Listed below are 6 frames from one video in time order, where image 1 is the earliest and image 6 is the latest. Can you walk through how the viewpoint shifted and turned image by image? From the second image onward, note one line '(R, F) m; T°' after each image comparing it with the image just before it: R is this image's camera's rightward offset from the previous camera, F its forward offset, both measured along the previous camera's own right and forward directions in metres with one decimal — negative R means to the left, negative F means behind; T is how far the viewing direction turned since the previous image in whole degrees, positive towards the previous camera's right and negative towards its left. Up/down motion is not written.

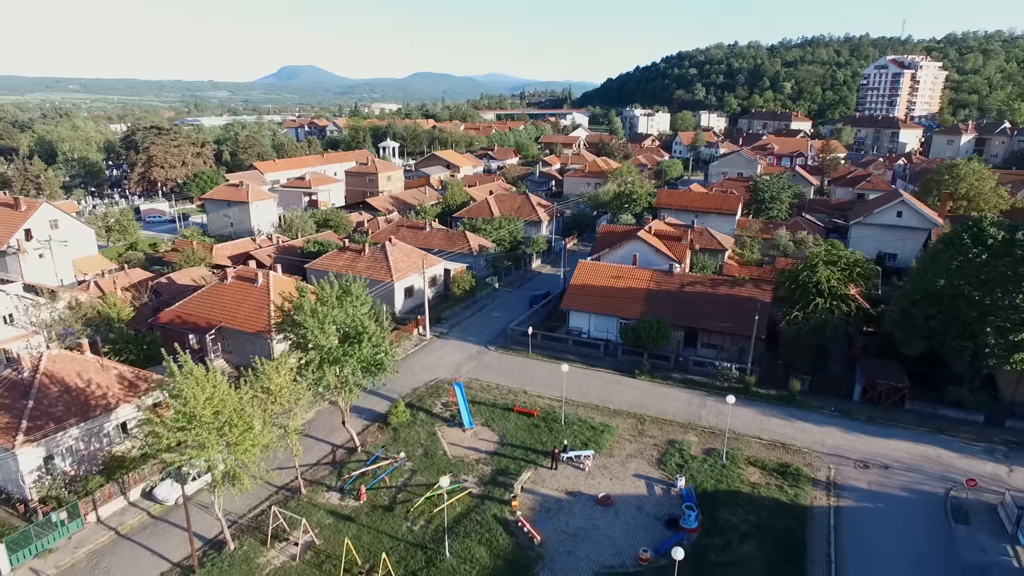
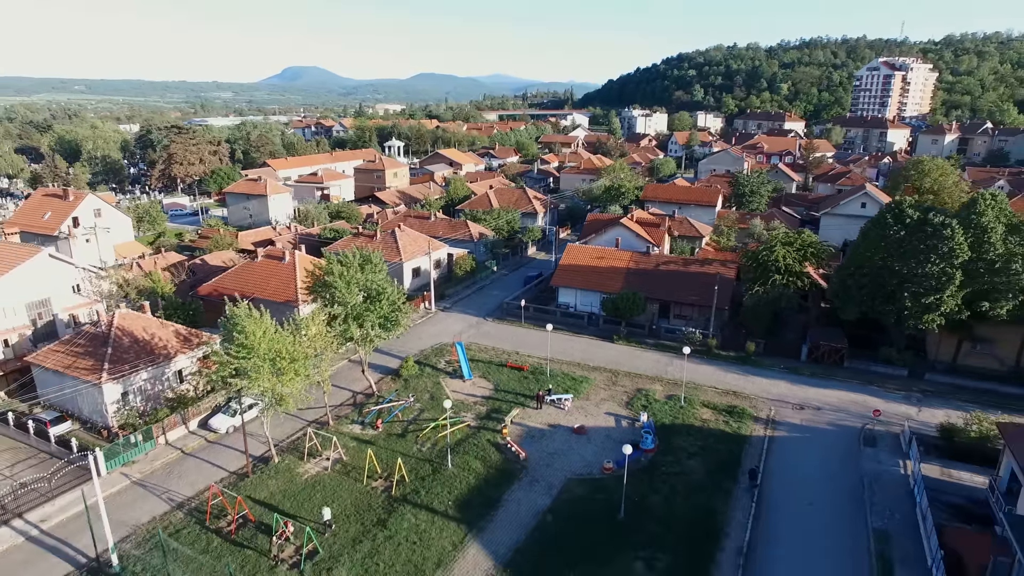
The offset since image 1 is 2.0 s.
(+0.4, -3.7) m; 0°
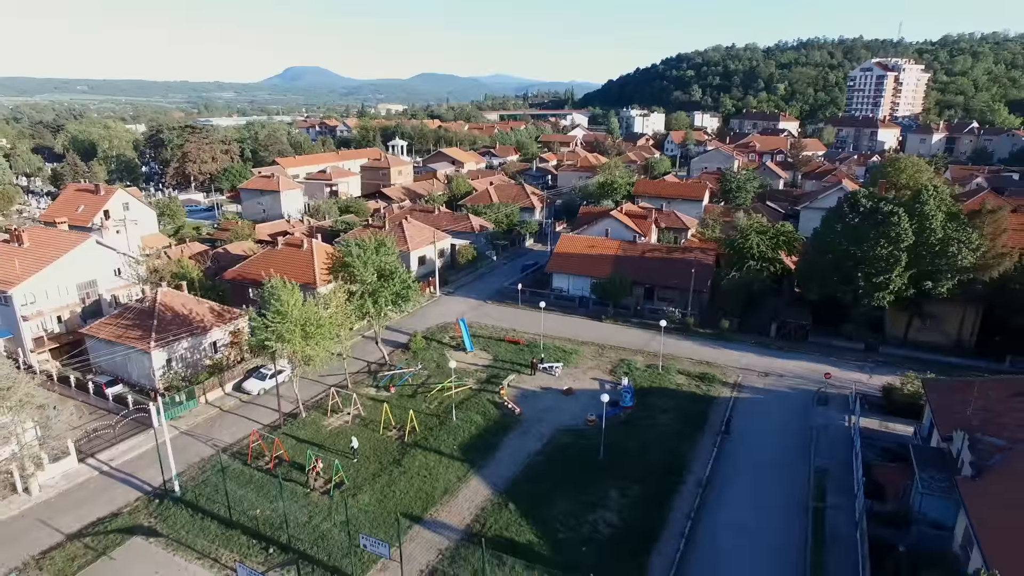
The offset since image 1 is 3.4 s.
(+0.2, -2.8) m; 0°
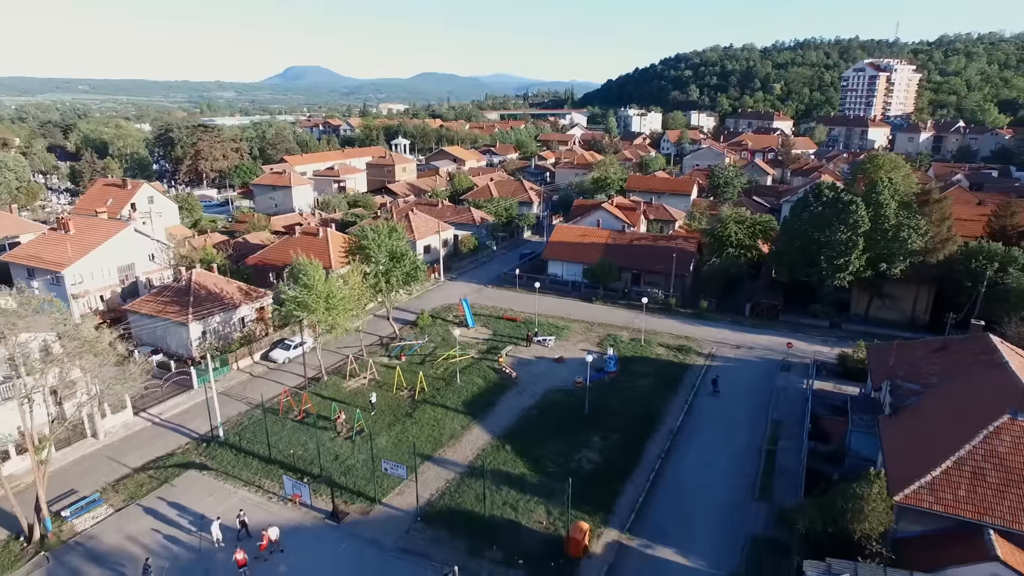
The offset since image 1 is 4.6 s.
(+0.1, -2.9) m; 0°
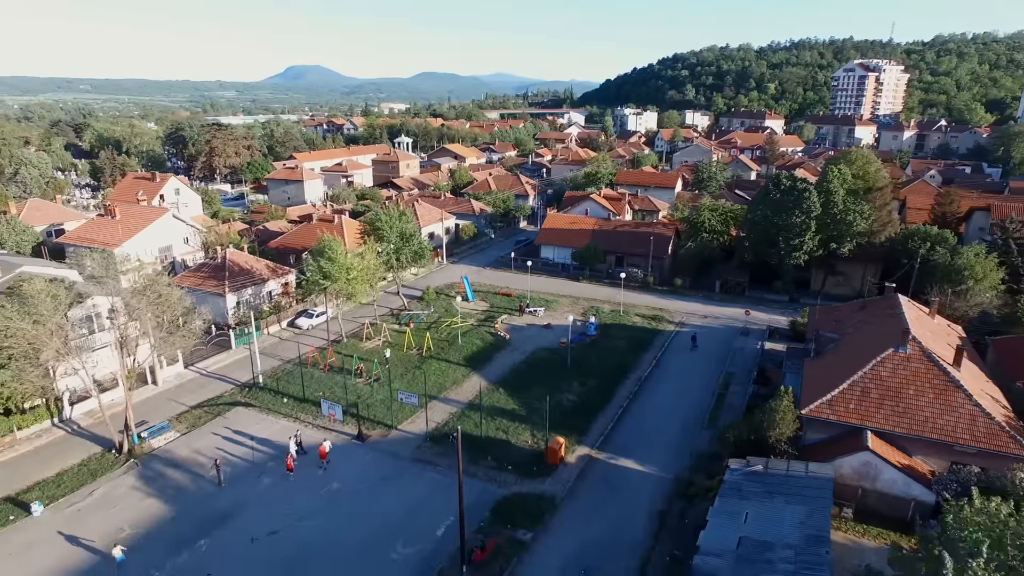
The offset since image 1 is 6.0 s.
(+0.3, -3.9) m; 0°
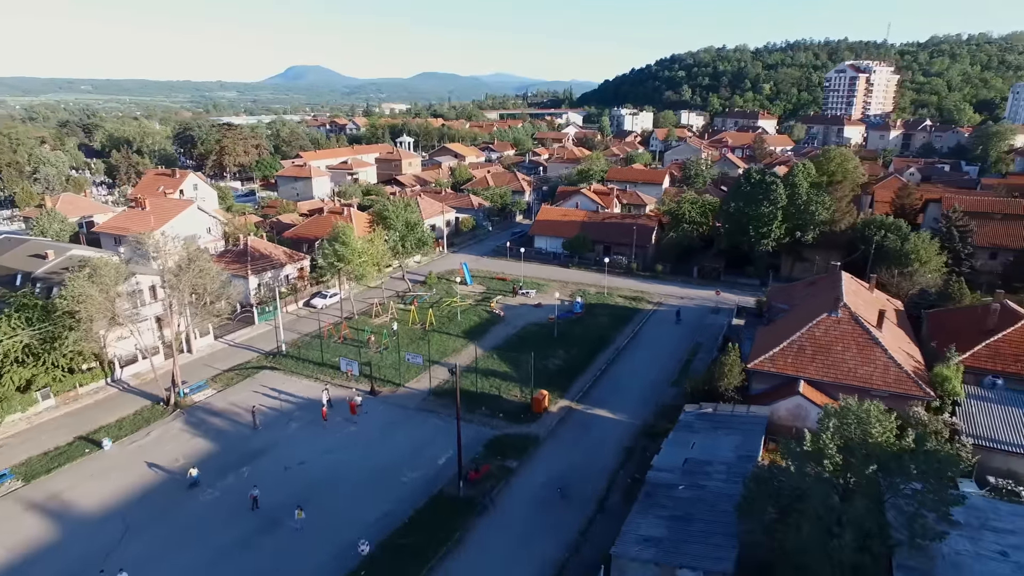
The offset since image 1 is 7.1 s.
(+0.3, -3.3) m; 0°
